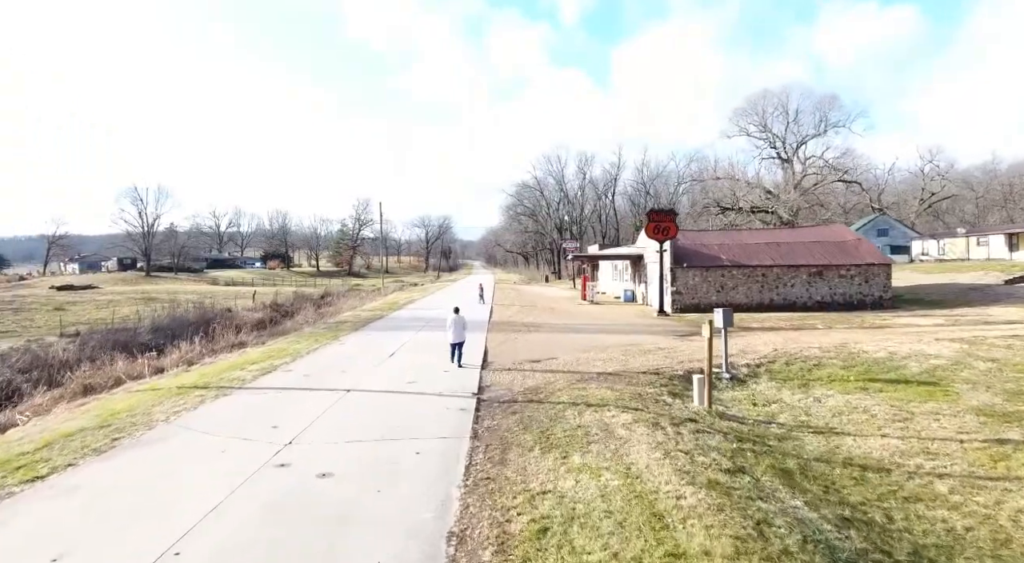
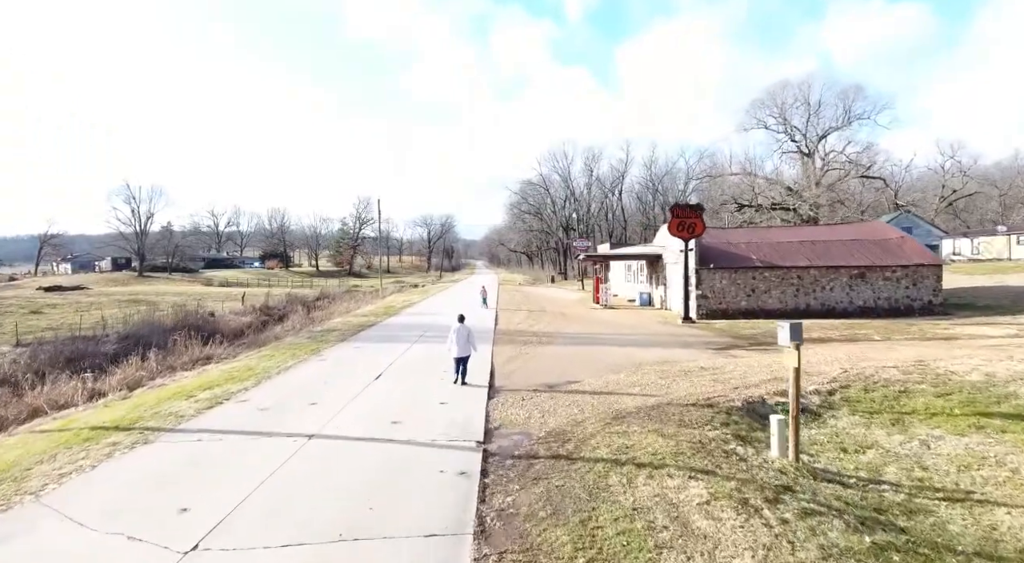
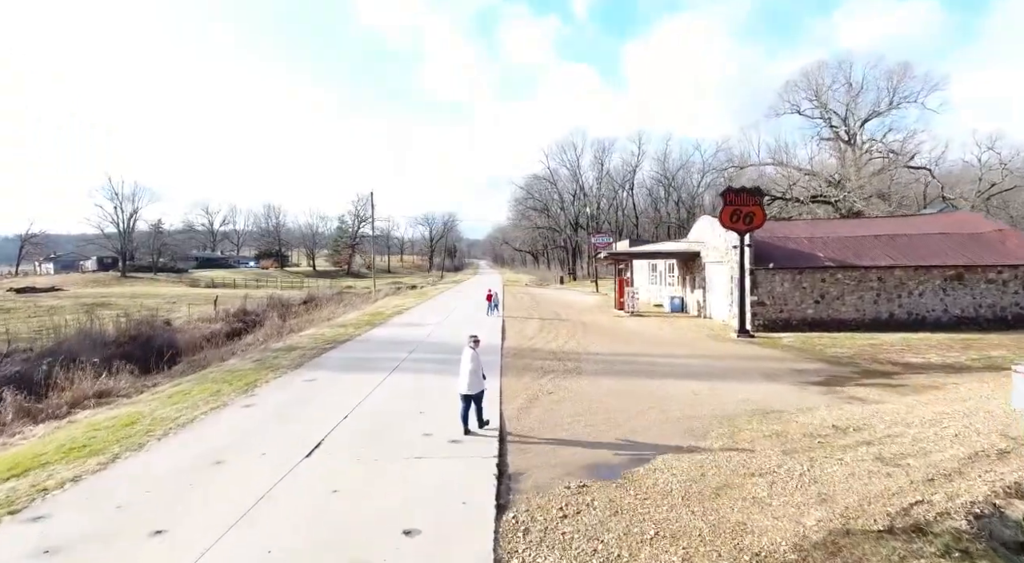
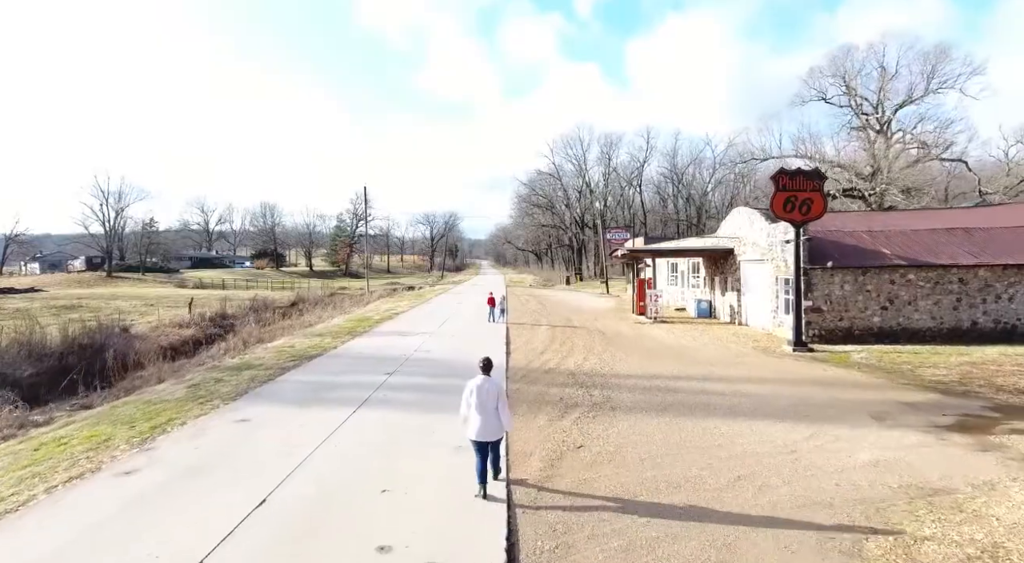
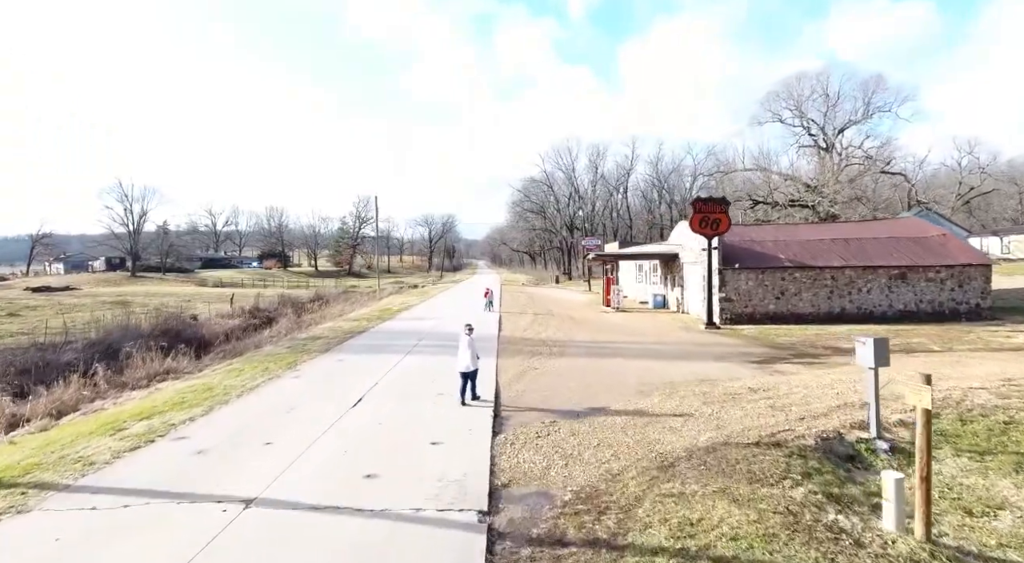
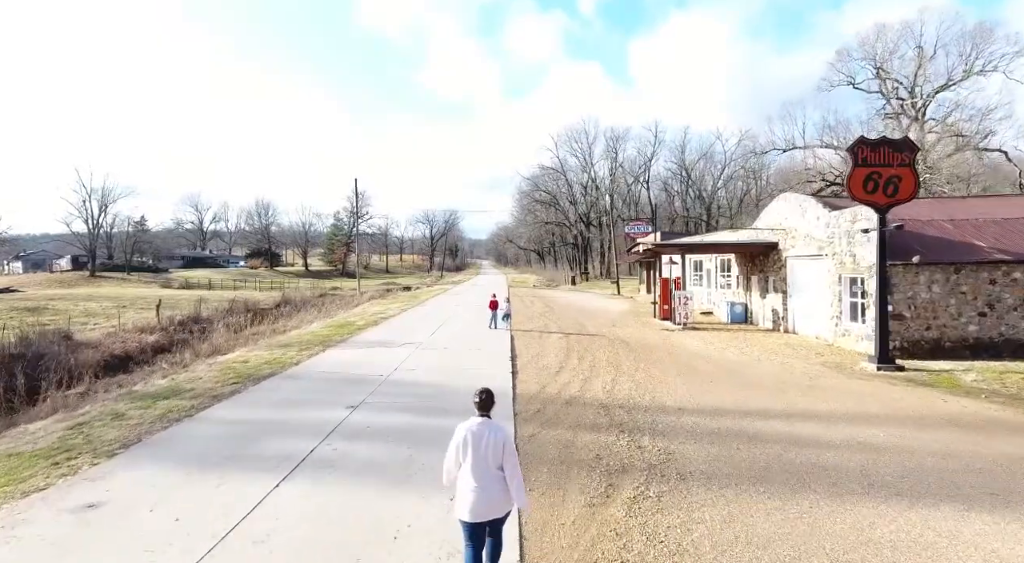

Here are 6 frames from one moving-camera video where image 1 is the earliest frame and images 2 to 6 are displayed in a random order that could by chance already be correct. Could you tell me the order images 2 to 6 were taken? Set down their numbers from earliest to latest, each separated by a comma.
2, 5, 3, 4, 6
